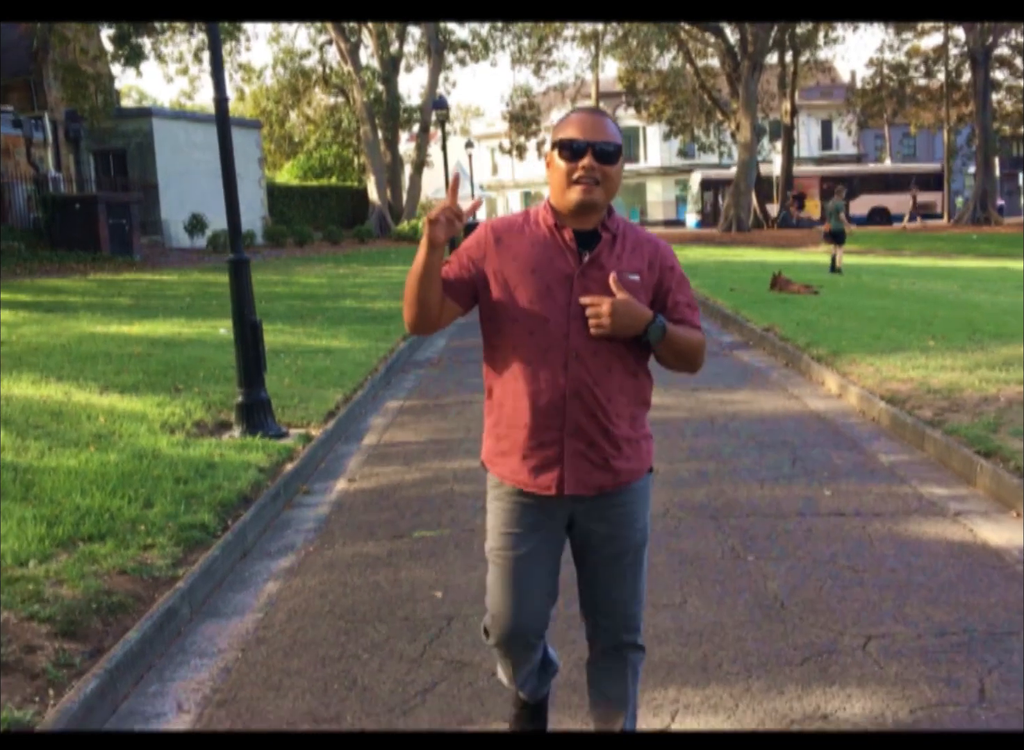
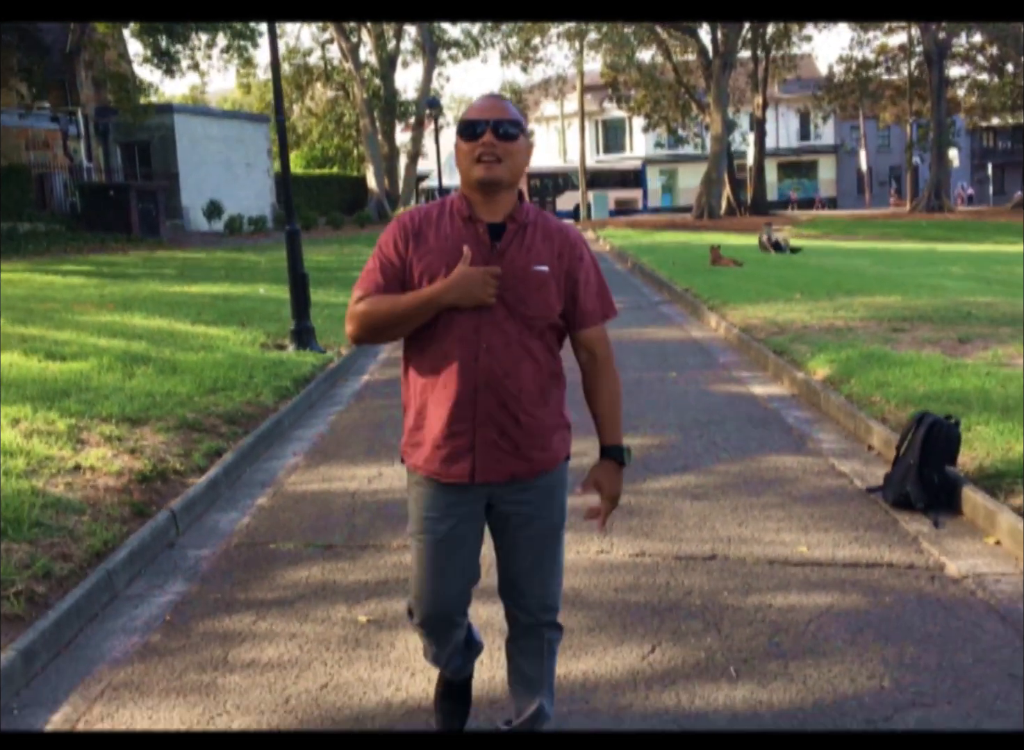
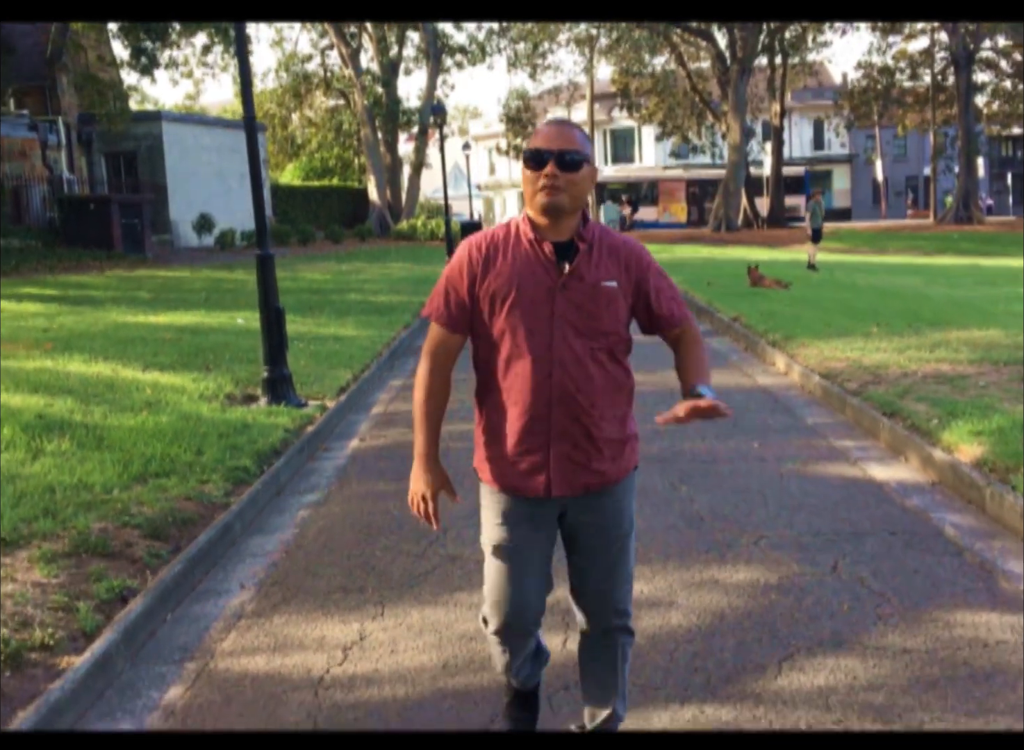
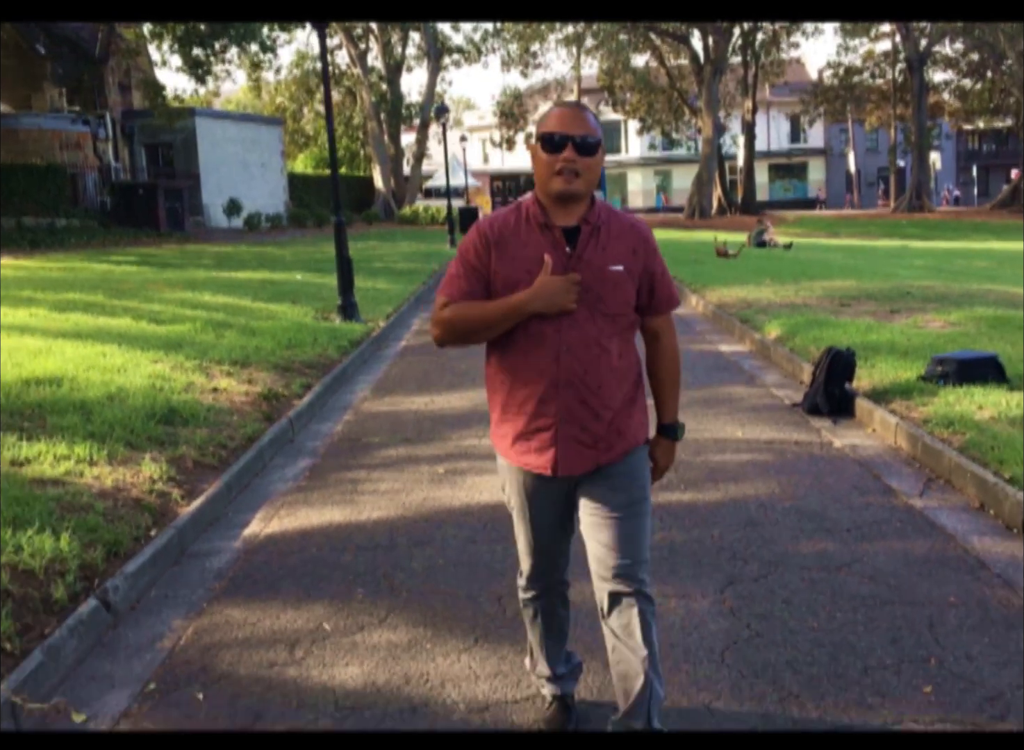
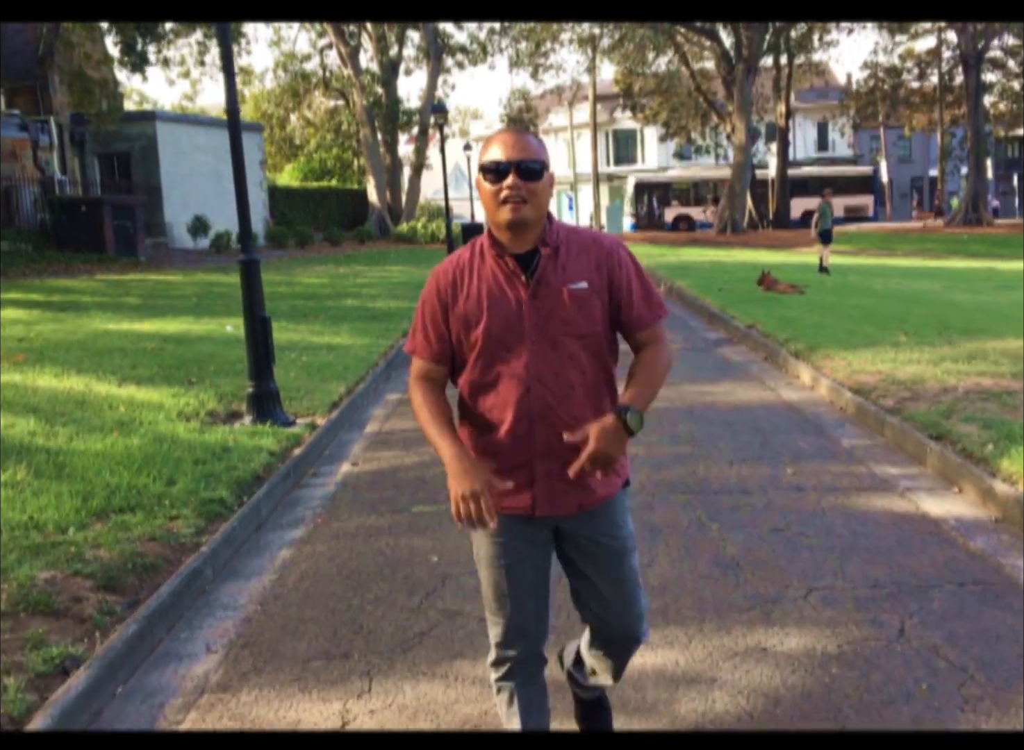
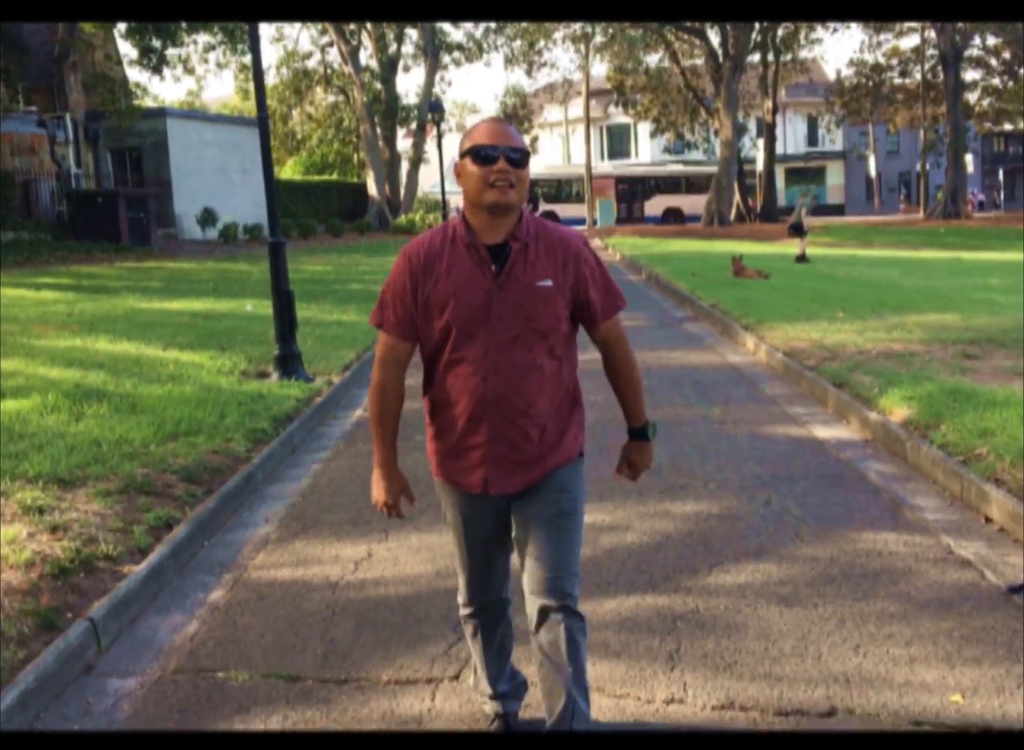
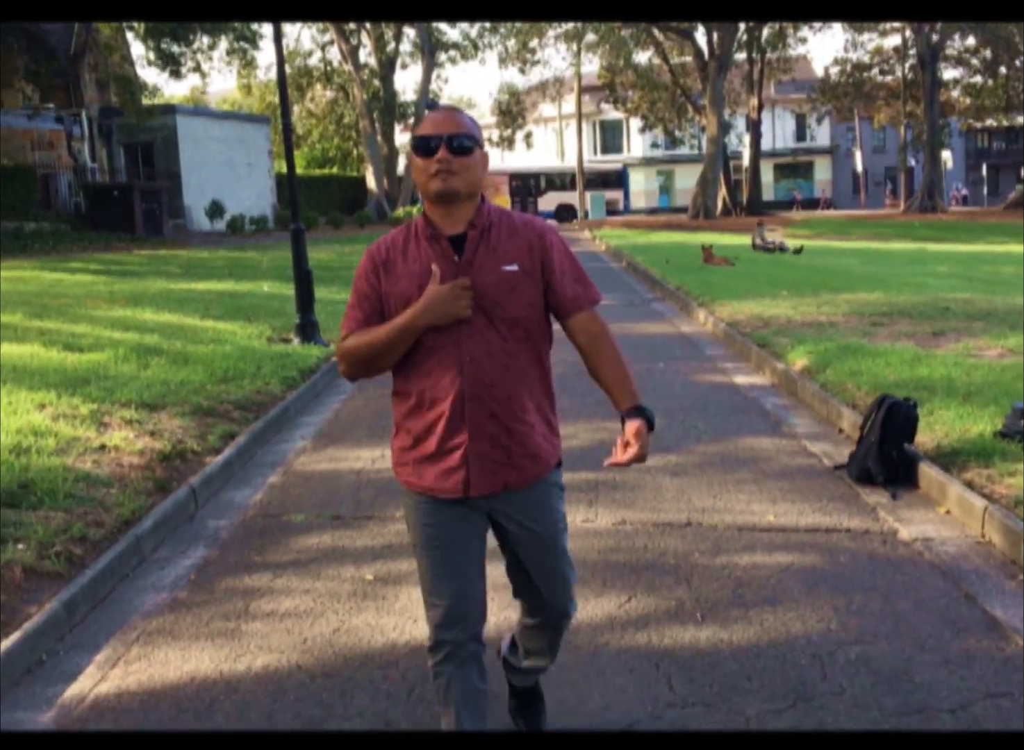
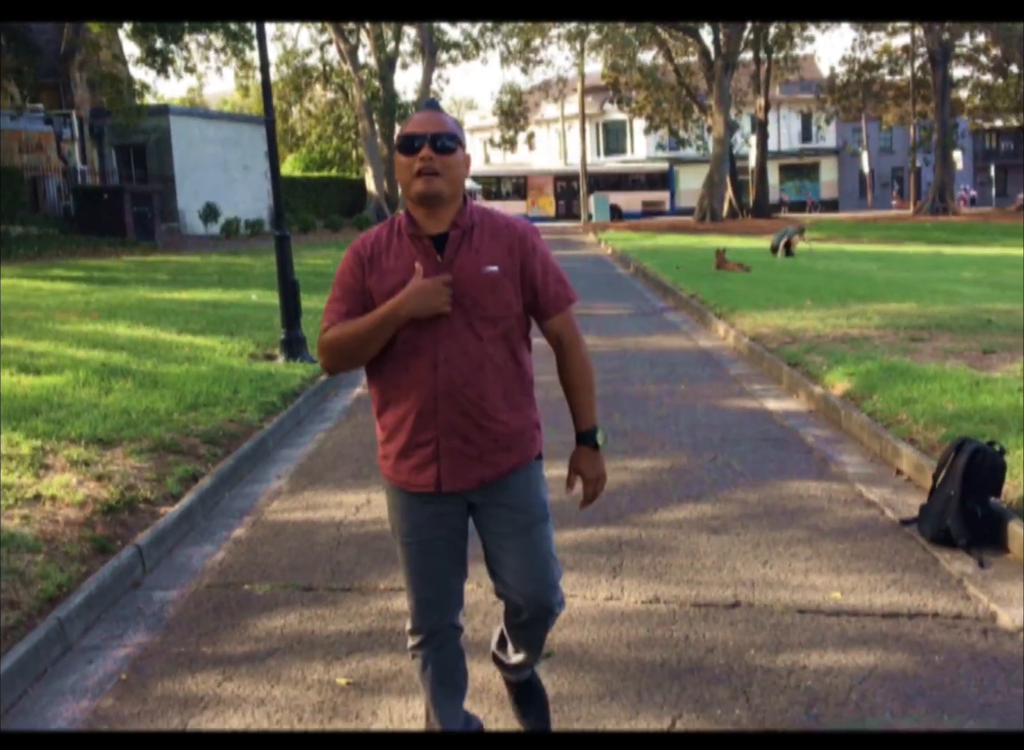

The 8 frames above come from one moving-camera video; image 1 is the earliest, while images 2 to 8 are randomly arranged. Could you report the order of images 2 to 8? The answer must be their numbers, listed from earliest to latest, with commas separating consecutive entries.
5, 3, 6, 8, 2, 7, 4
